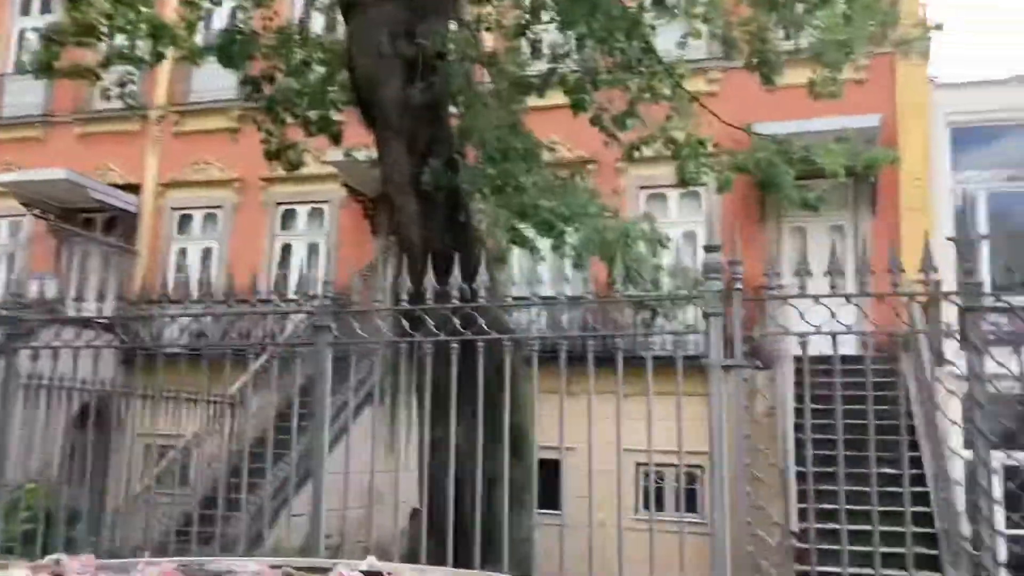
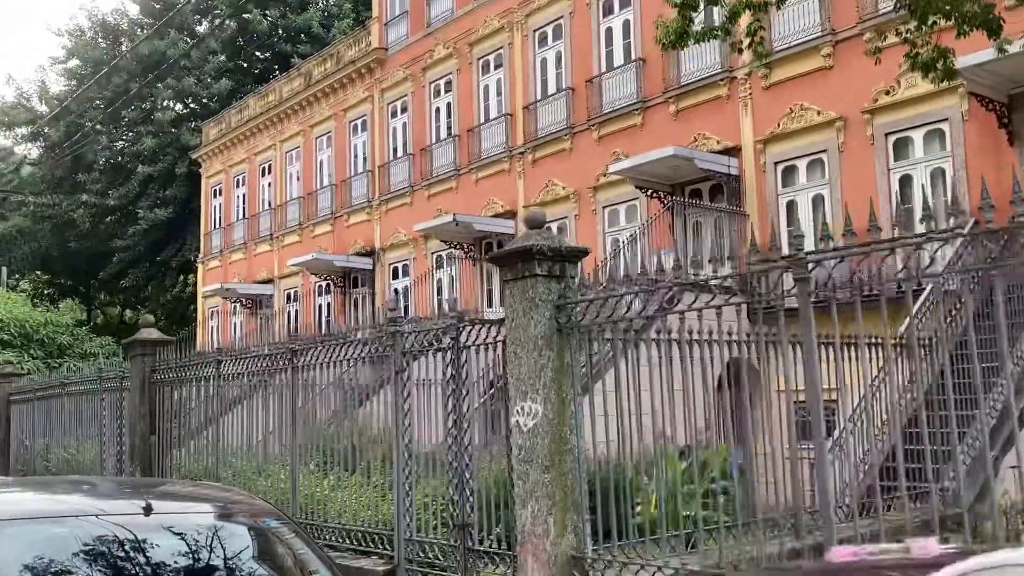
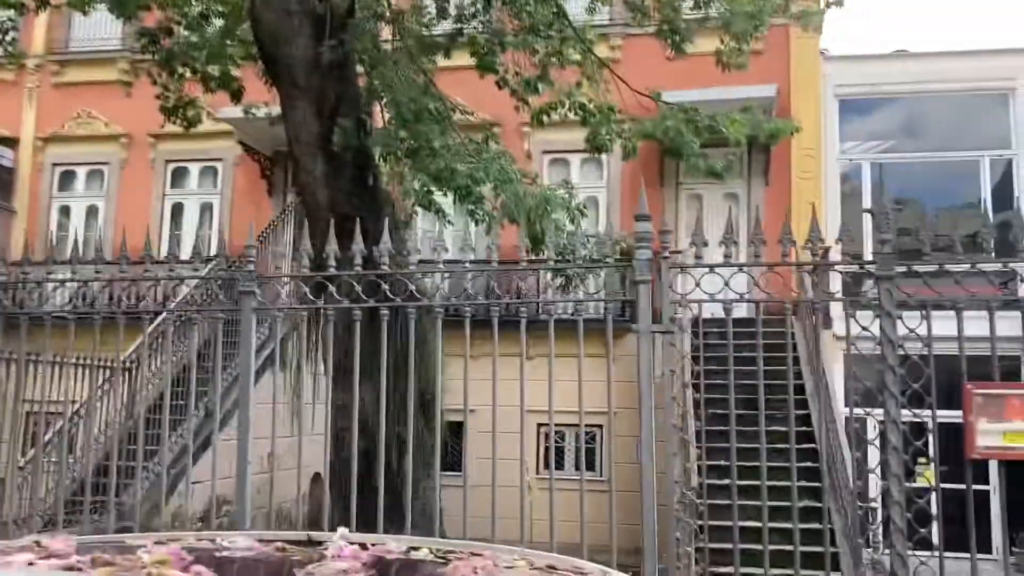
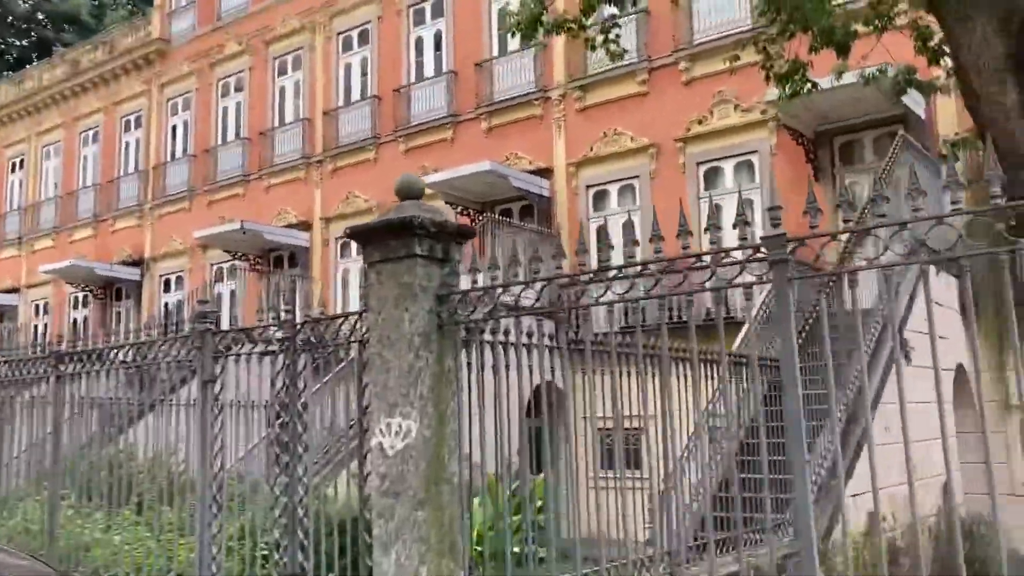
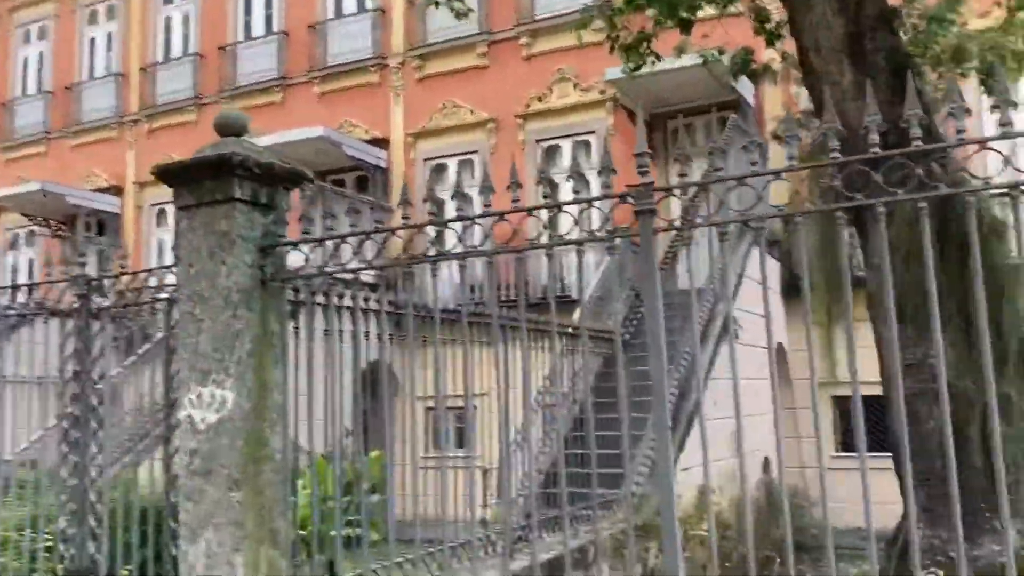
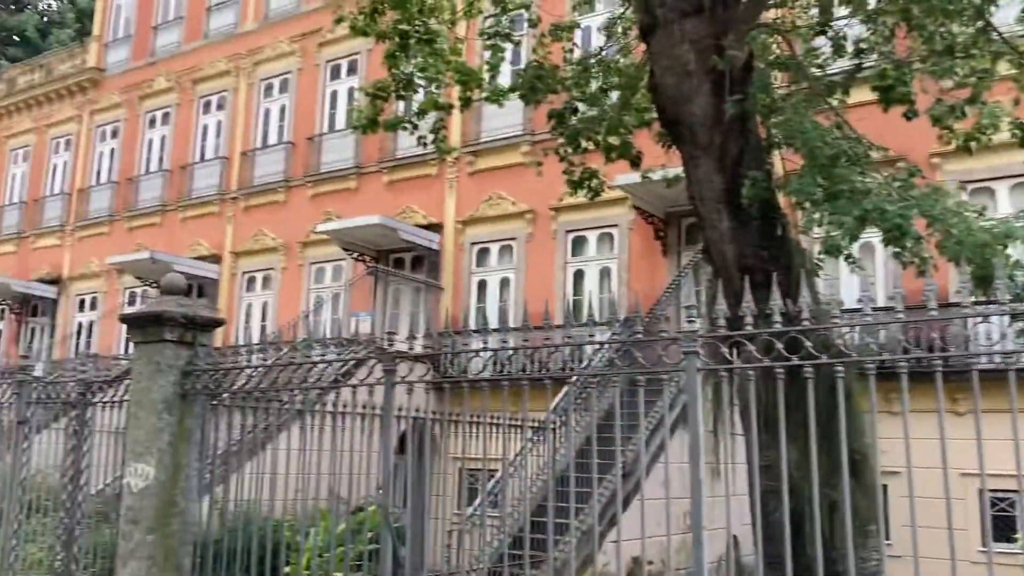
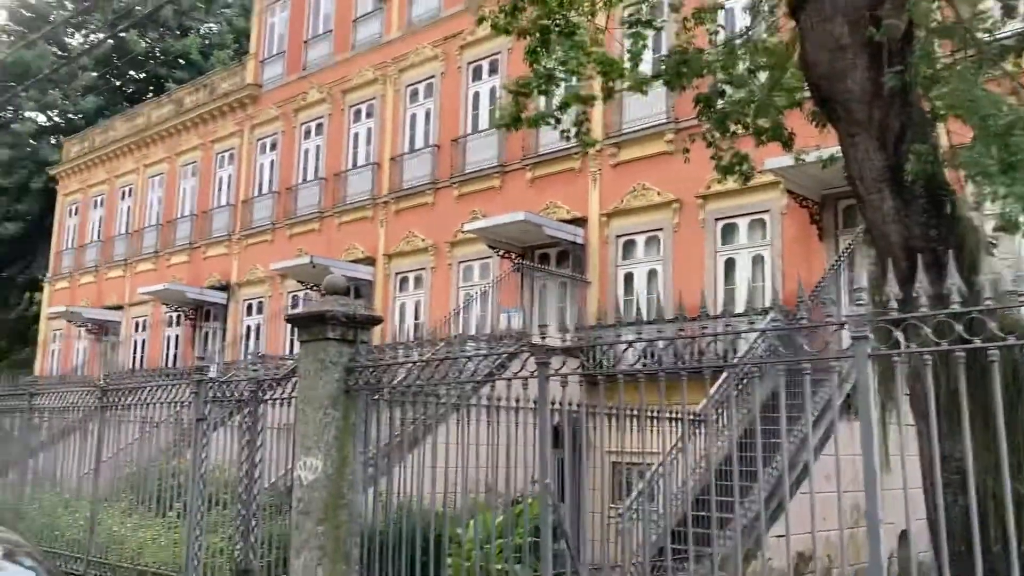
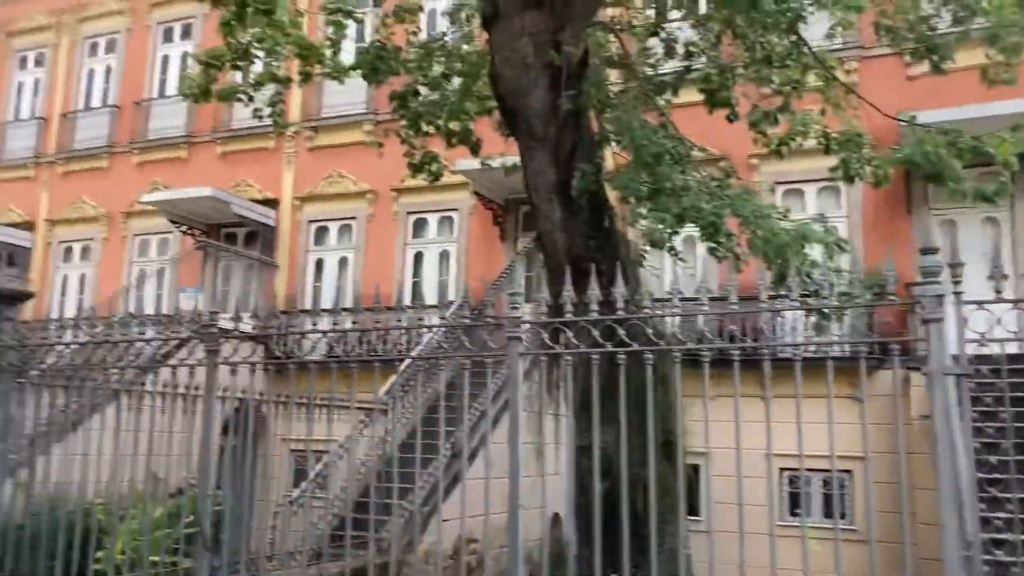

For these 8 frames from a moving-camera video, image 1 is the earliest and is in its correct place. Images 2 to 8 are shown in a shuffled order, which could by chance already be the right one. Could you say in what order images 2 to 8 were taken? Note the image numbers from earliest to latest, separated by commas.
3, 8, 6, 7, 2, 4, 5
